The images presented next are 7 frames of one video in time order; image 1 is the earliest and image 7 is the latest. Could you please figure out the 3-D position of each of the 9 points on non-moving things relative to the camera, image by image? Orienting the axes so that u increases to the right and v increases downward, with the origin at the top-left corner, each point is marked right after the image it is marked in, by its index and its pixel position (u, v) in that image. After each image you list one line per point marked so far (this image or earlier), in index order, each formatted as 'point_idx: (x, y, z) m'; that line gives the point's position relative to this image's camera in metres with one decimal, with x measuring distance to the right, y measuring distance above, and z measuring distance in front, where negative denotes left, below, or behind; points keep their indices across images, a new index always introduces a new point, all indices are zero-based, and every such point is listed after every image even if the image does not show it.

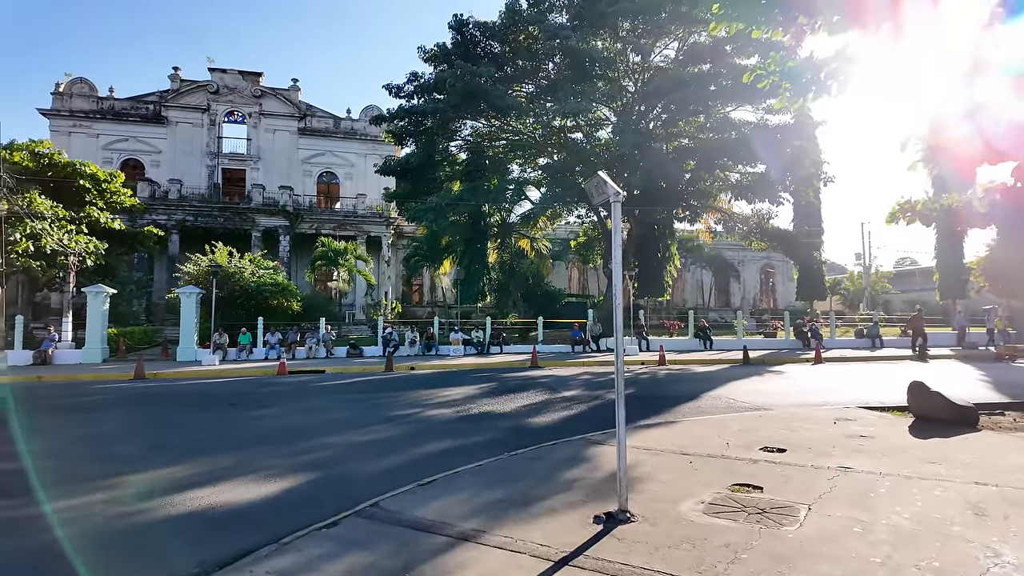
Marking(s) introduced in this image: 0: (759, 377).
0: (+6.3, -2.3, +15.1) m
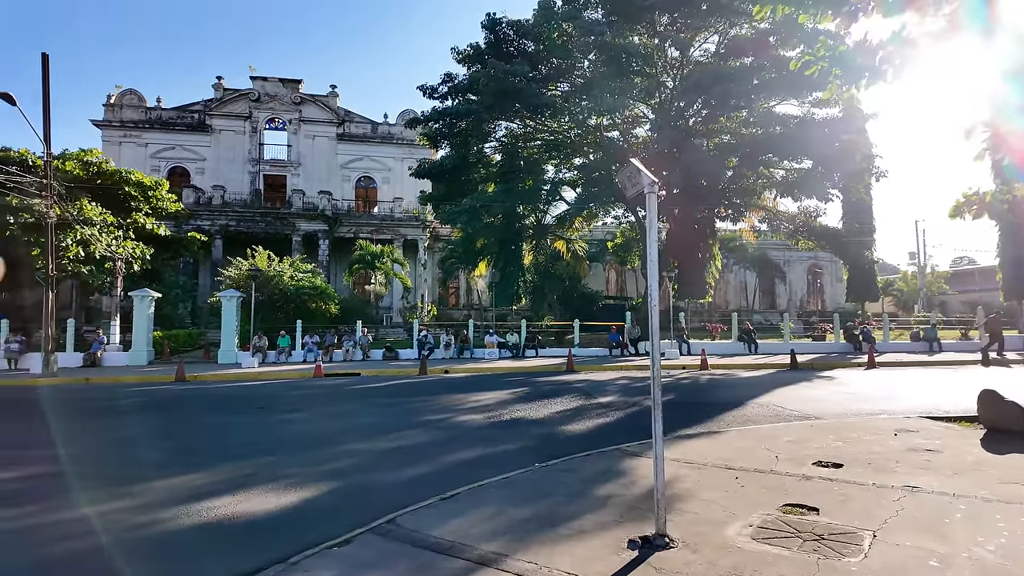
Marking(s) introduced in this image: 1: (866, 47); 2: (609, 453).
0: (+7.2, -2.3, +14.3) m
1: (+4.5, +3.0, +7.4) m
2: (+1.0, -1.7, +6.2) m
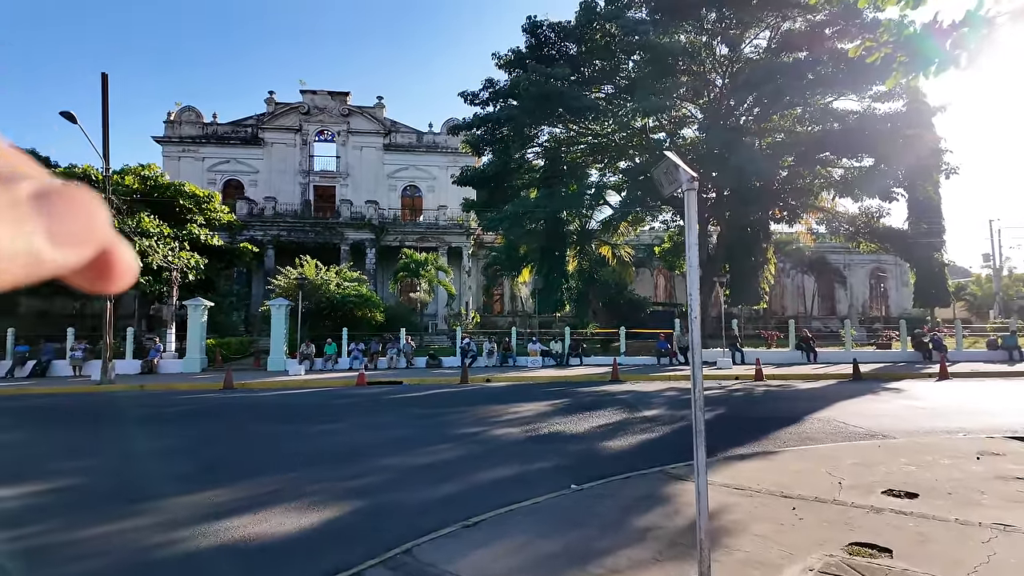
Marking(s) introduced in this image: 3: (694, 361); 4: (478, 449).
0: (+8.1, -2.4, +13.3) m
1: (+4.9, +3.0, +6.7) m
2: (+1.3, -1.8, +5.7) m
3: (+1.2, -0.5, +3.8) m
4: (-0.5, -2.1, +7.9) m
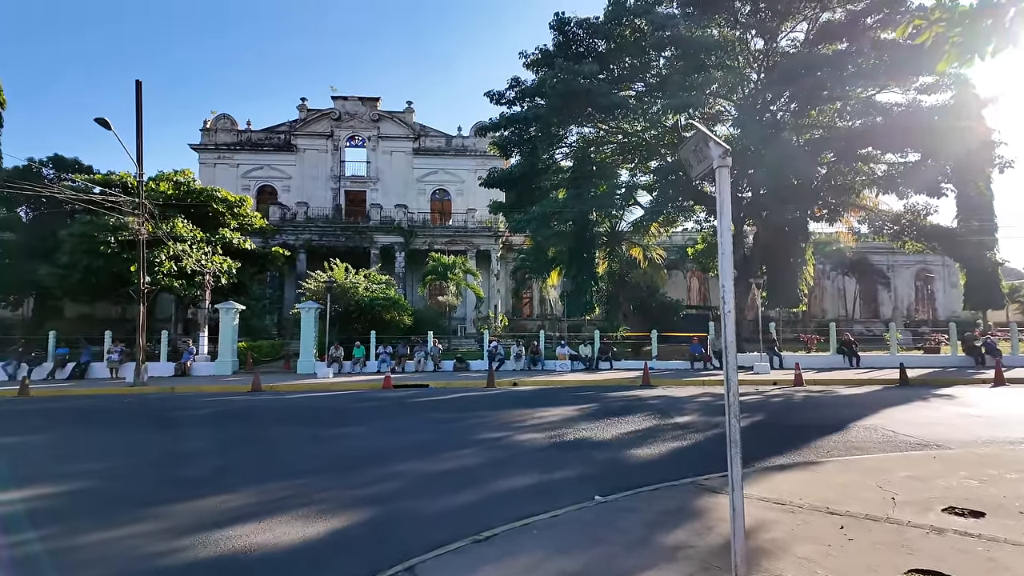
0: (+8.7, -2.4, +12.5) m
1: (+5.1, +3.0, +6.2) m
2: (+1.5, -1.8, +5.3) m
3: (+1.2, -0.4, +3.4) m
4: (-0.2, -2.1, +7.6) m
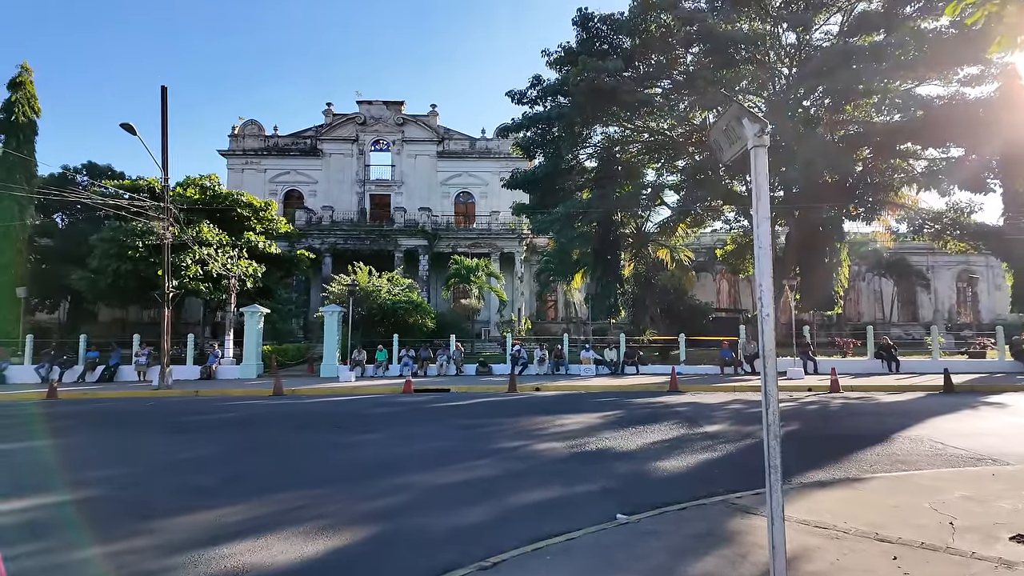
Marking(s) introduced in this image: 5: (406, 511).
0: (+9.1, -2.4, +11.7) m
1: (+5.2, +3.0, +5.6) m
2: (+1.6, -1.8, +4.9) m
3: (+1.3, -0.4, +3.0) m
4: (+0.1, -2.2, +7.2) m
5: (-1.0, -2.0, +5.4) m
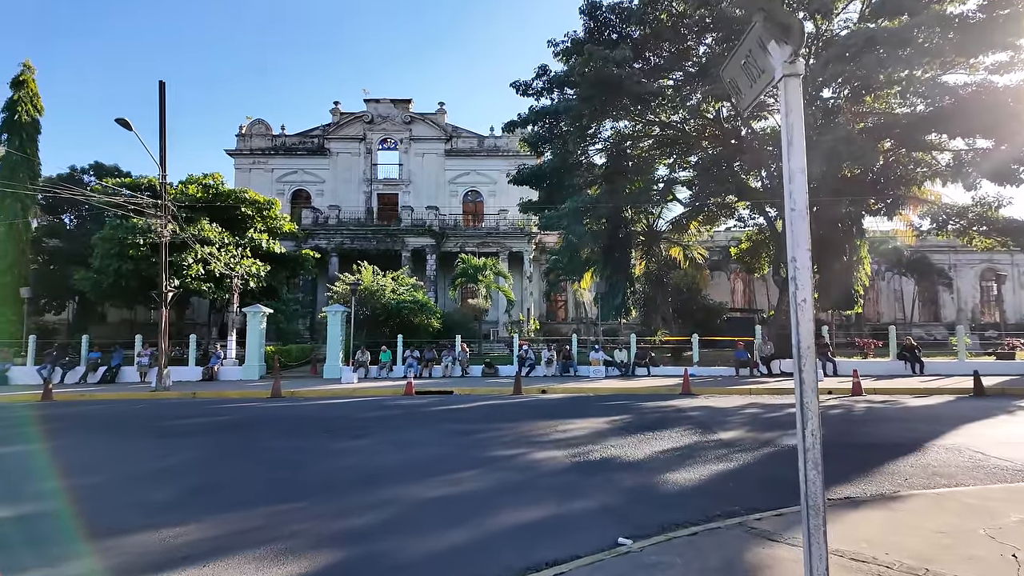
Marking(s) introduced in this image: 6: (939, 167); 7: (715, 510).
0: (+9.2, -2.4, +10.9) m
1: (+5.1, +3.1, +4.9) m
2: (+1.5, -1.7, +4.2) m
3: (+1.1, -0.4, +2.4) m
4: (0.0, -2.1, +6.6) m
5: (-1.1, -2.0, +4.8) m
6: (+14.4, +4.1, +19.8) m
7: (+1.8, -2.0, +5.2) m
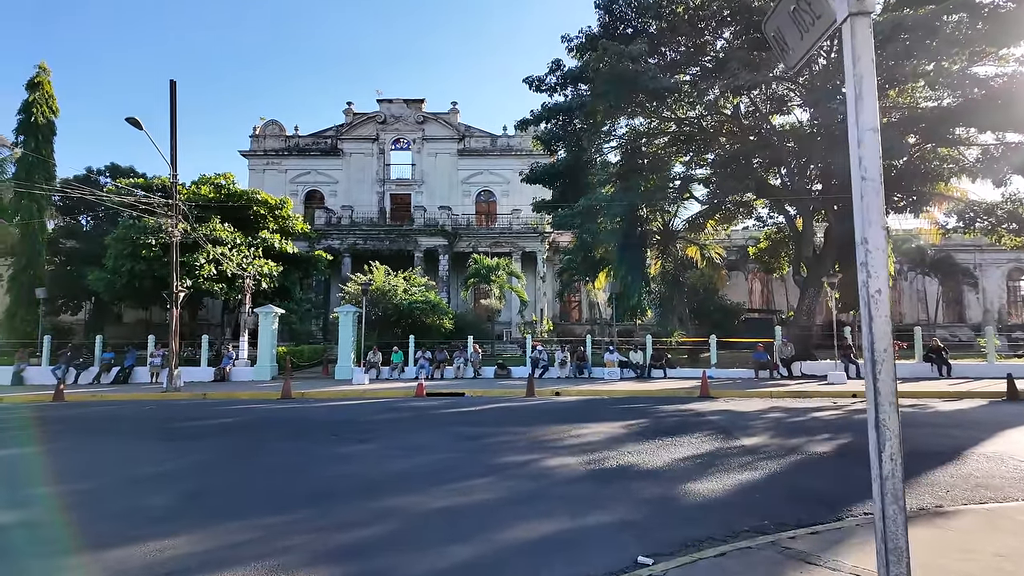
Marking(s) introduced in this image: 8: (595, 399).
0: (+9.4, -2.3, +10.4) m
1: (+5.2, +3.1, +4.4) m
2: (+1.6, -1.7, +3.8) m
3: (+1.2, -0.3, +2.0) m
4: (+0.1, -2.1, +6.2) m
5: (-1.0, -2.0, +4.5) m
6: (+14.8, +4.2, +19.2) m
7: (+1.9, -1.9, +4.9) m
8: (+2.0, -2.7, +14.2) m
